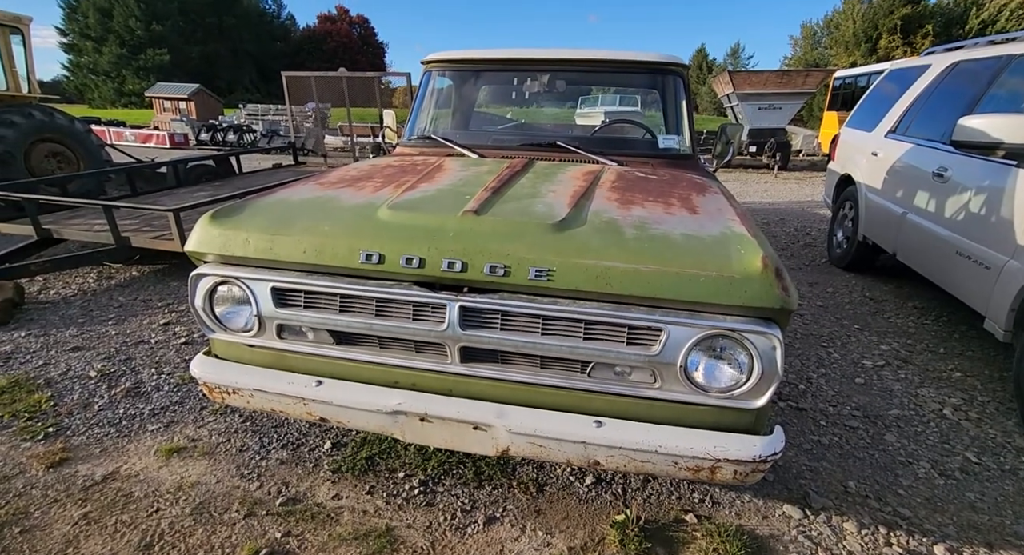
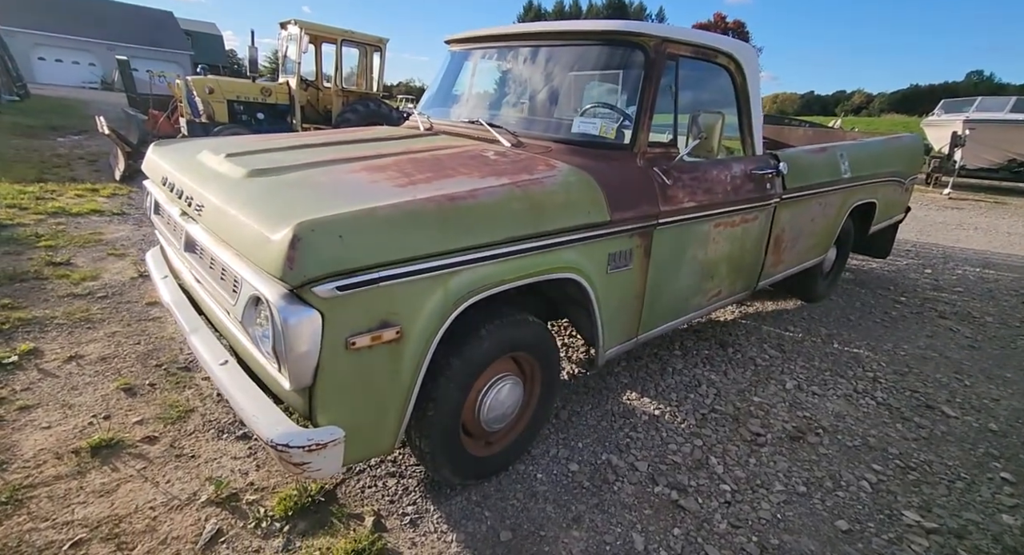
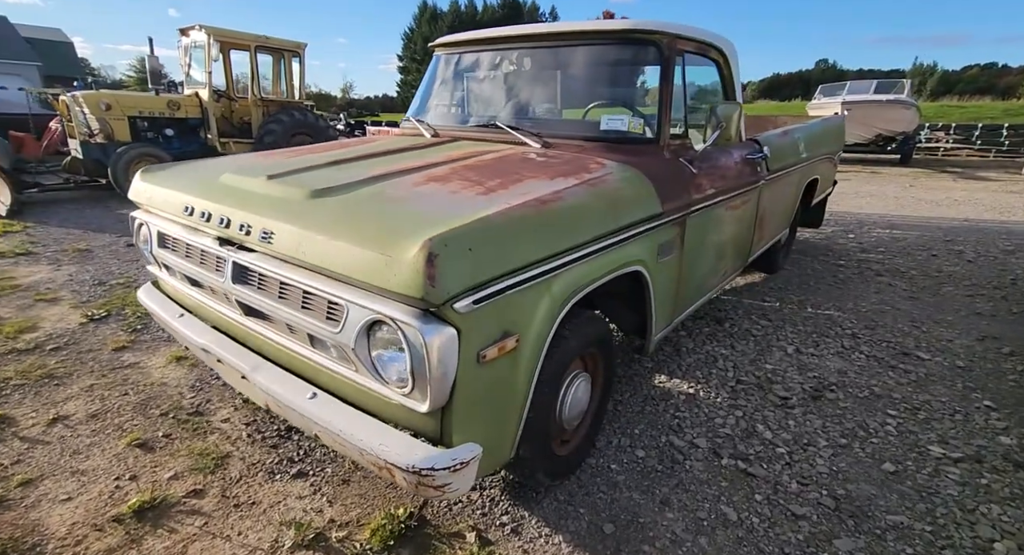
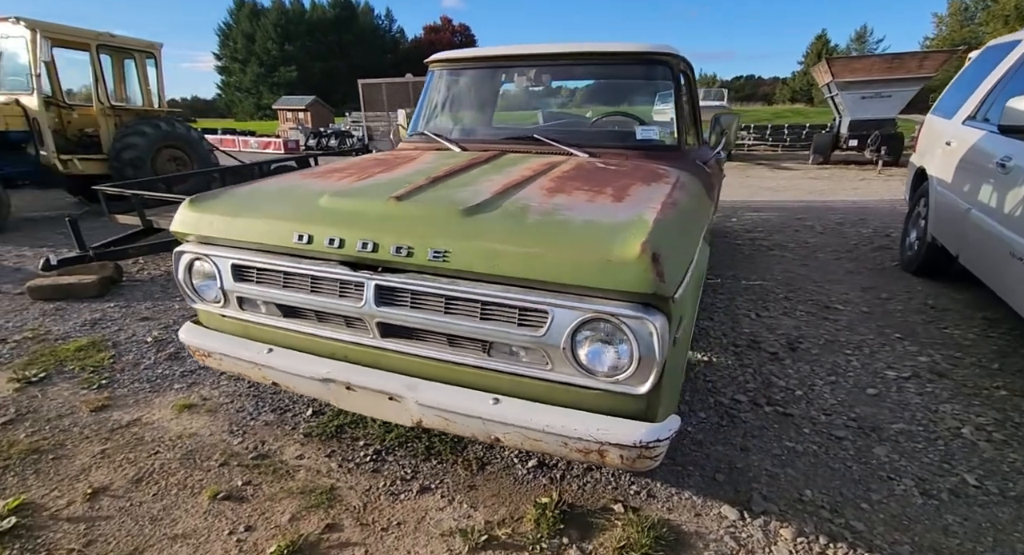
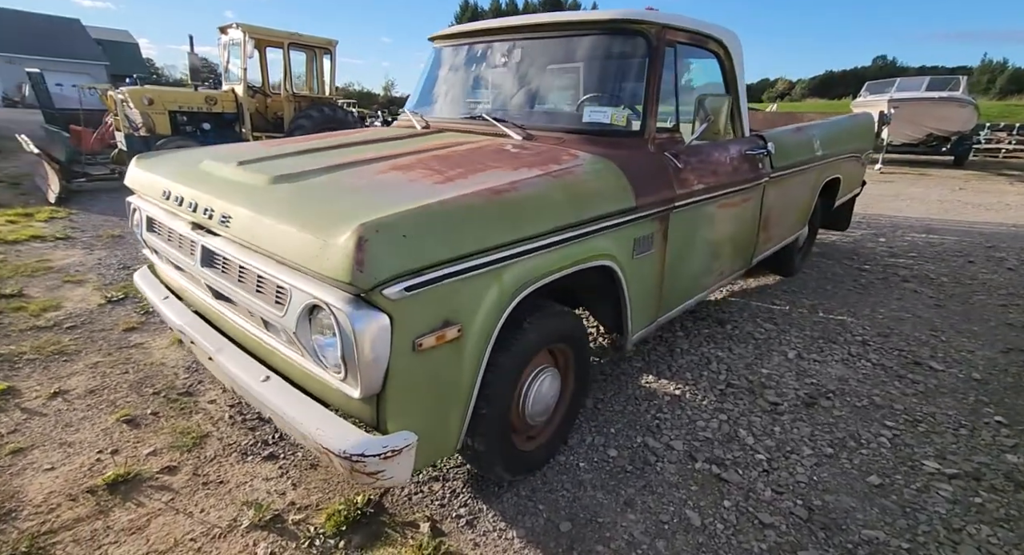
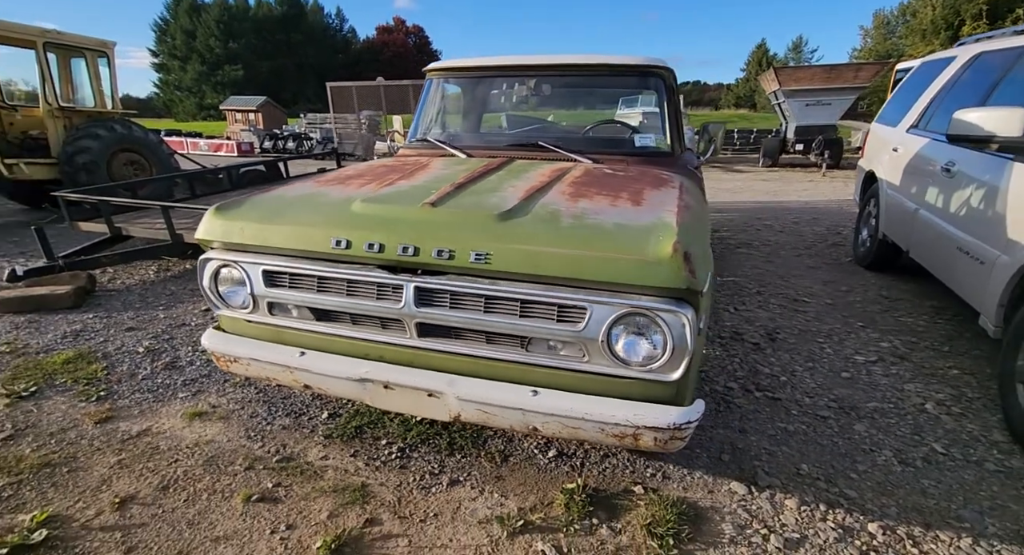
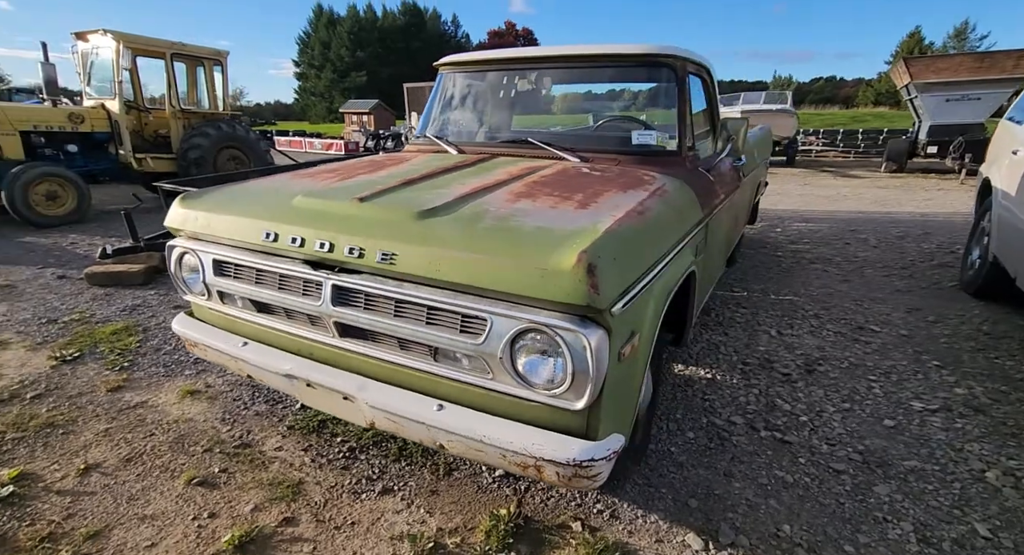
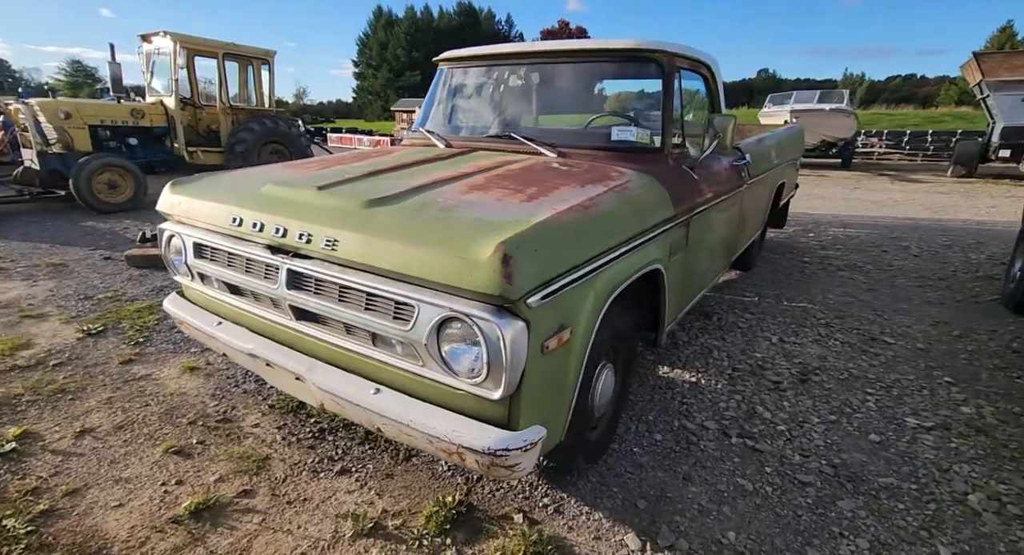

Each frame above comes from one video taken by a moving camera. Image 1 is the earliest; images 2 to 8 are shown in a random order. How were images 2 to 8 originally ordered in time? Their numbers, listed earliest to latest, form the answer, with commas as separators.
6, 4, 7, 8, 3, 5, 2
